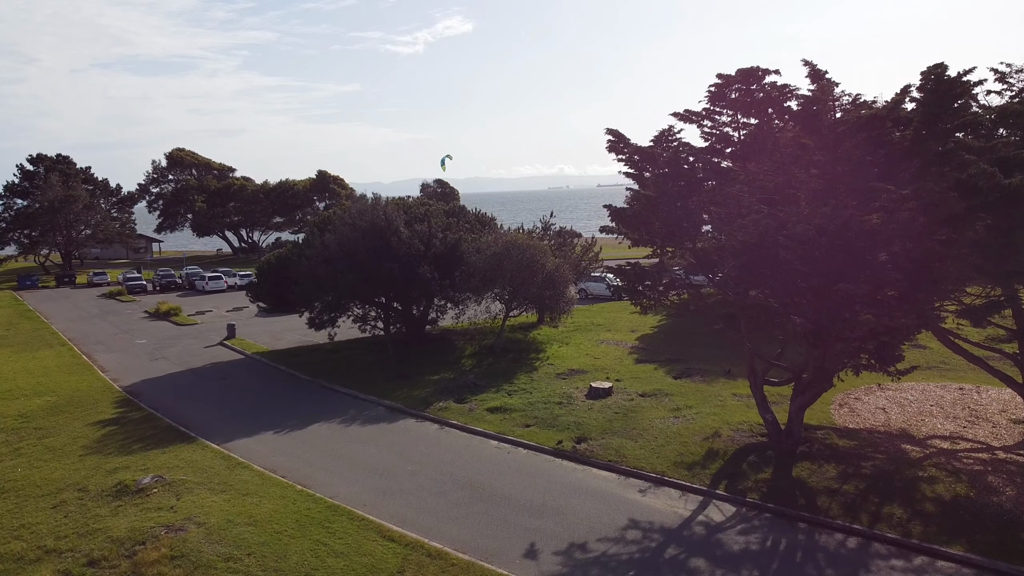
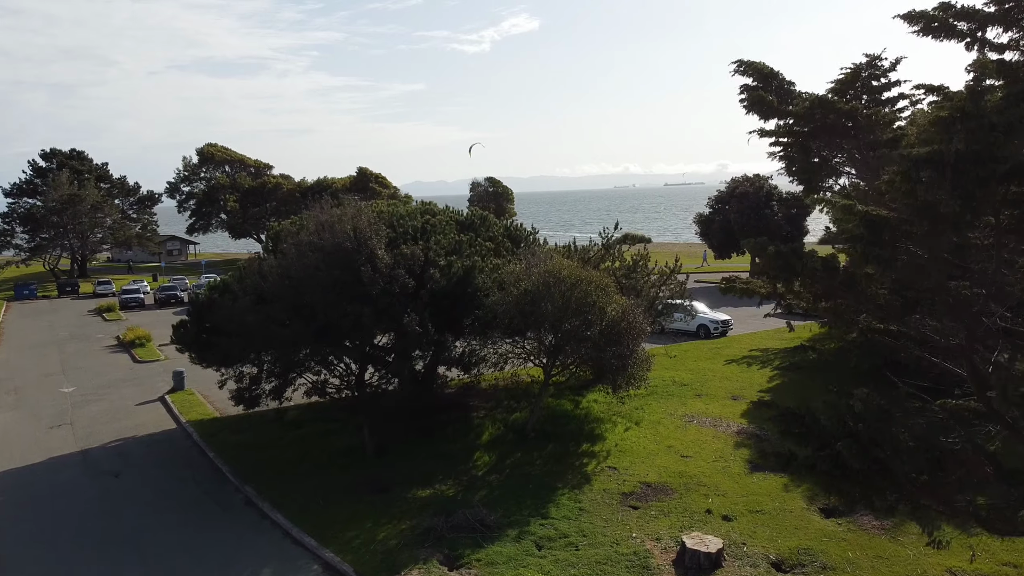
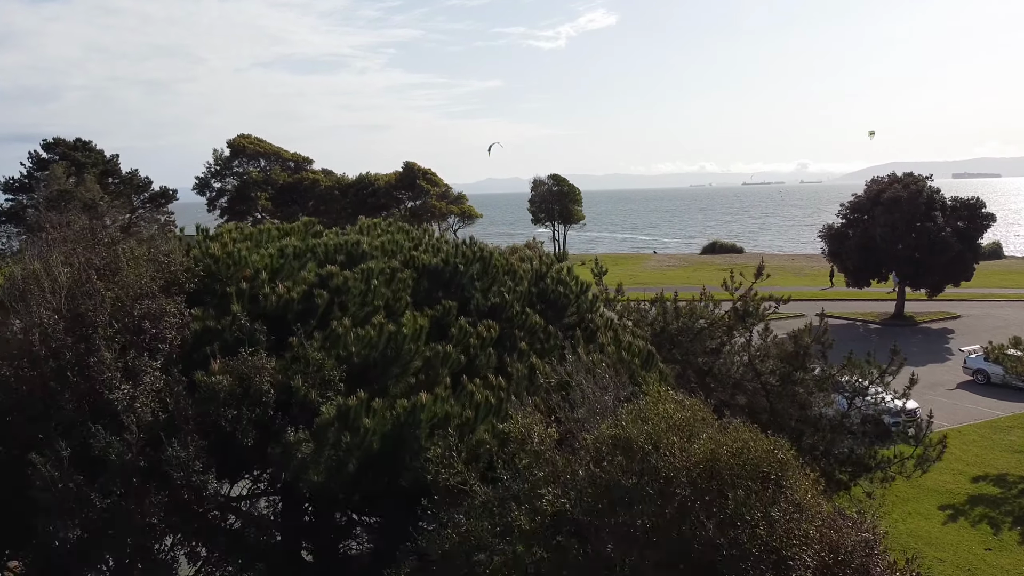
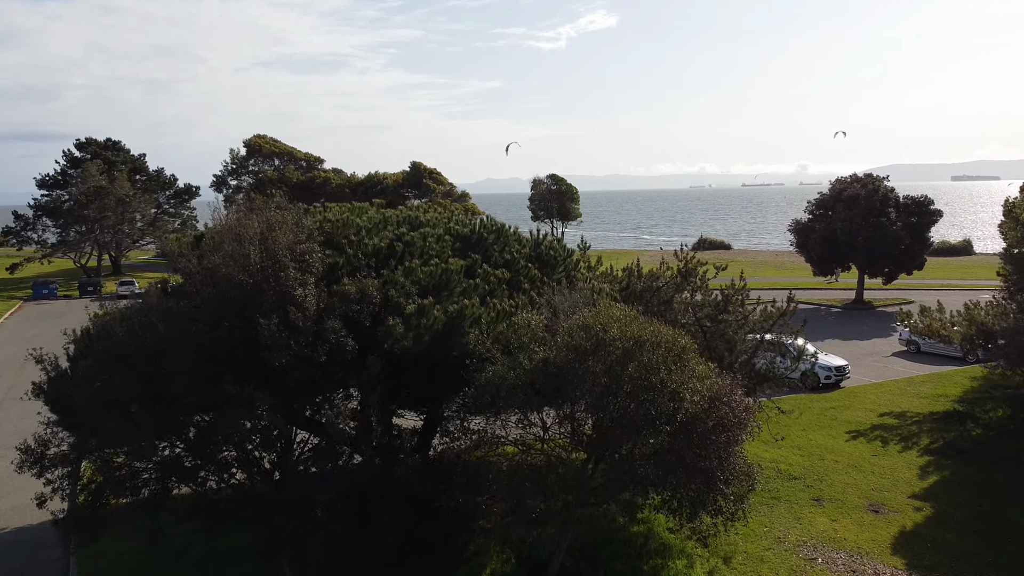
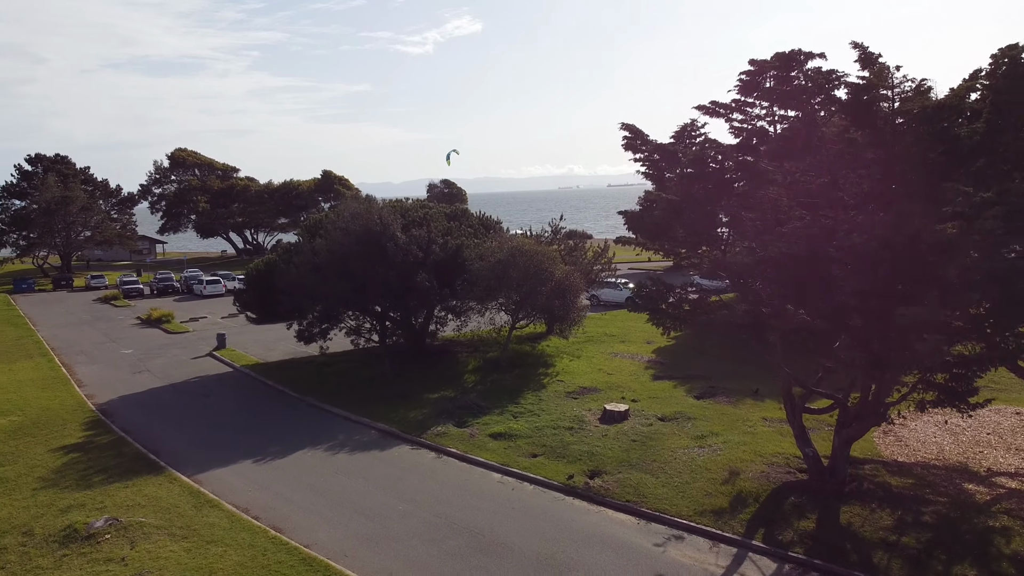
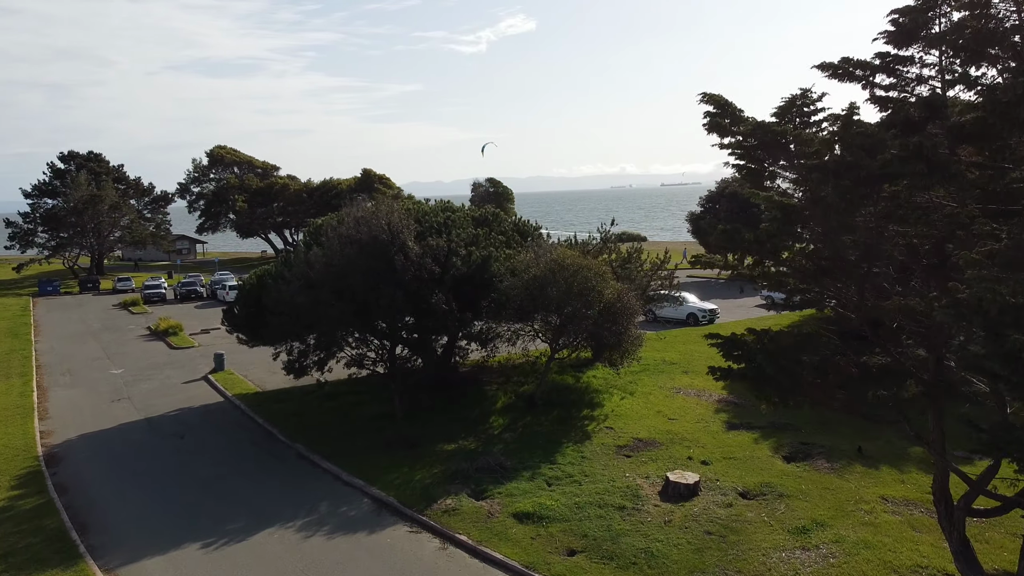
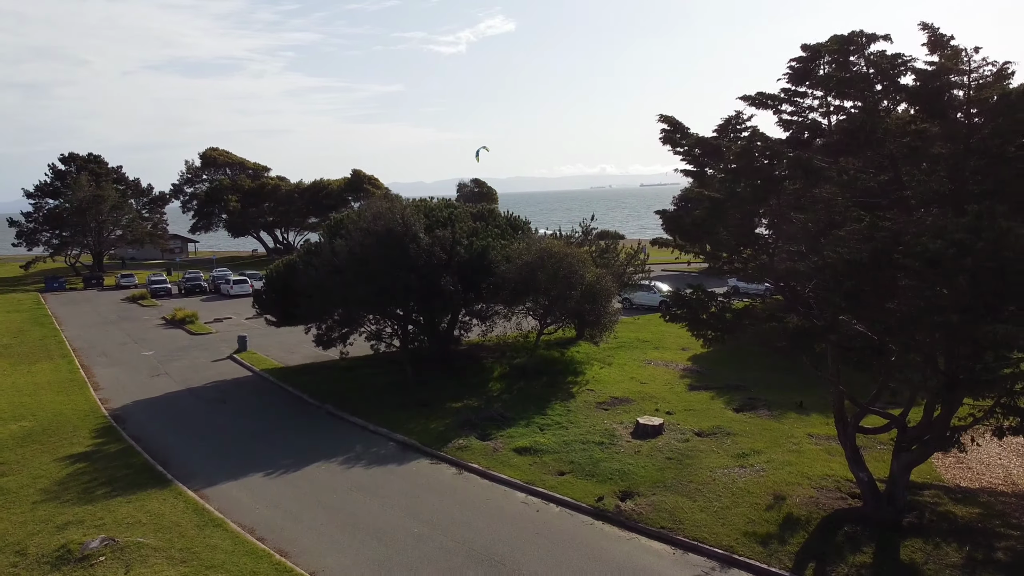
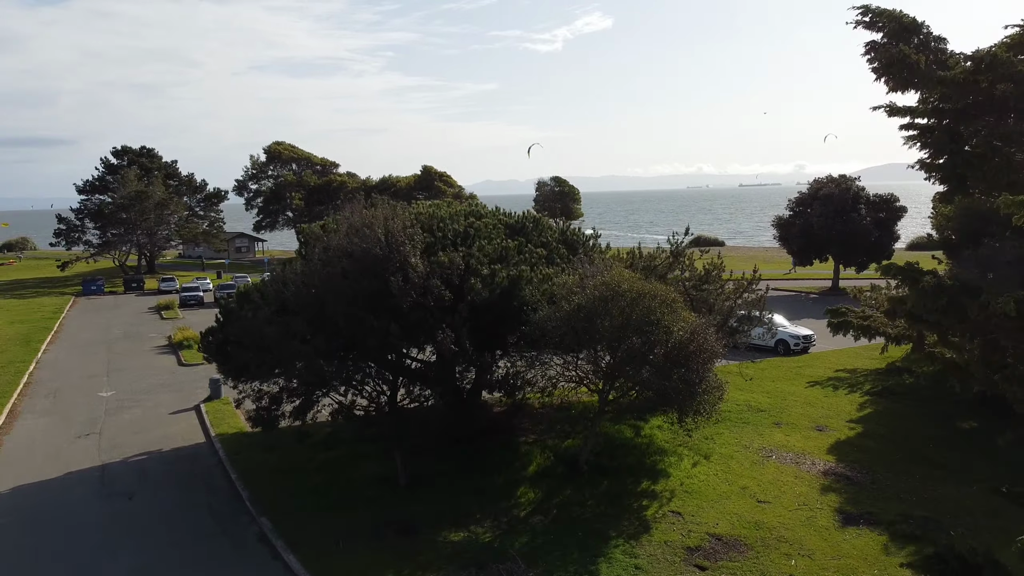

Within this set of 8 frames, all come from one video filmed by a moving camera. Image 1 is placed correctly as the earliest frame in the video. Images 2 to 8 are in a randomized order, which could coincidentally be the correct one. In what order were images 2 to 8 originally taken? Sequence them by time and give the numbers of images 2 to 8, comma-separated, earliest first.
5, 7, 6, 2, 8, 4, 3
